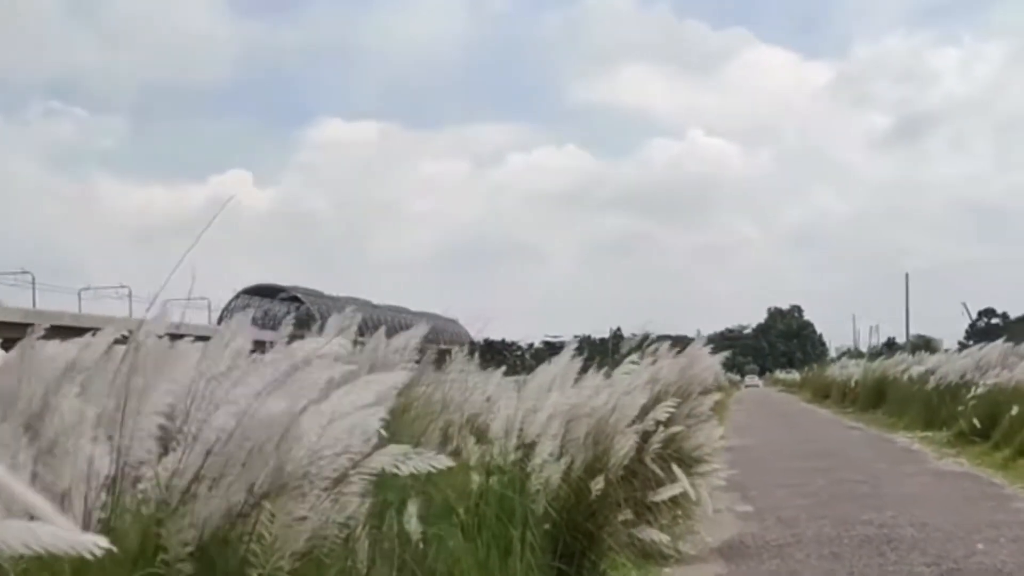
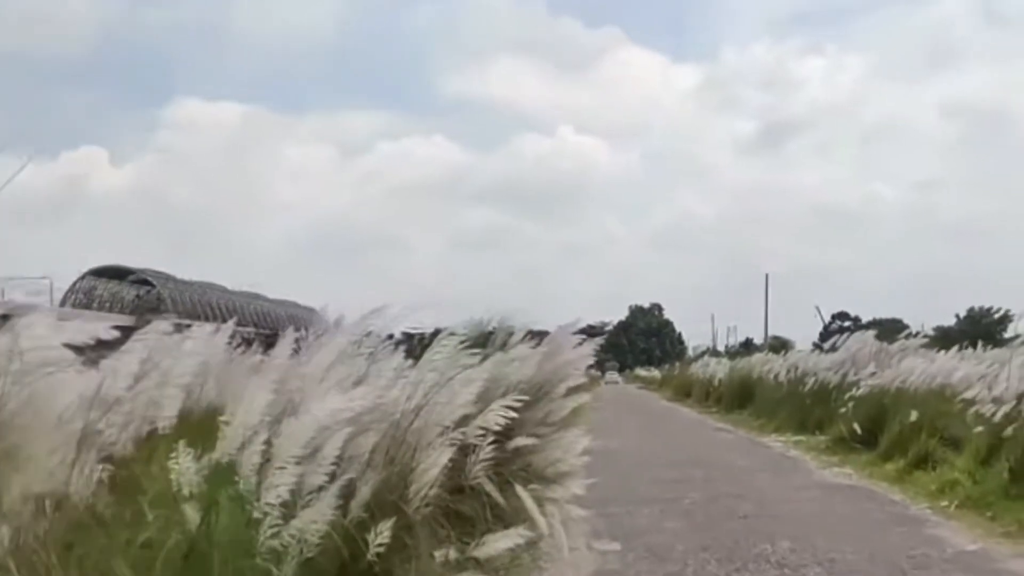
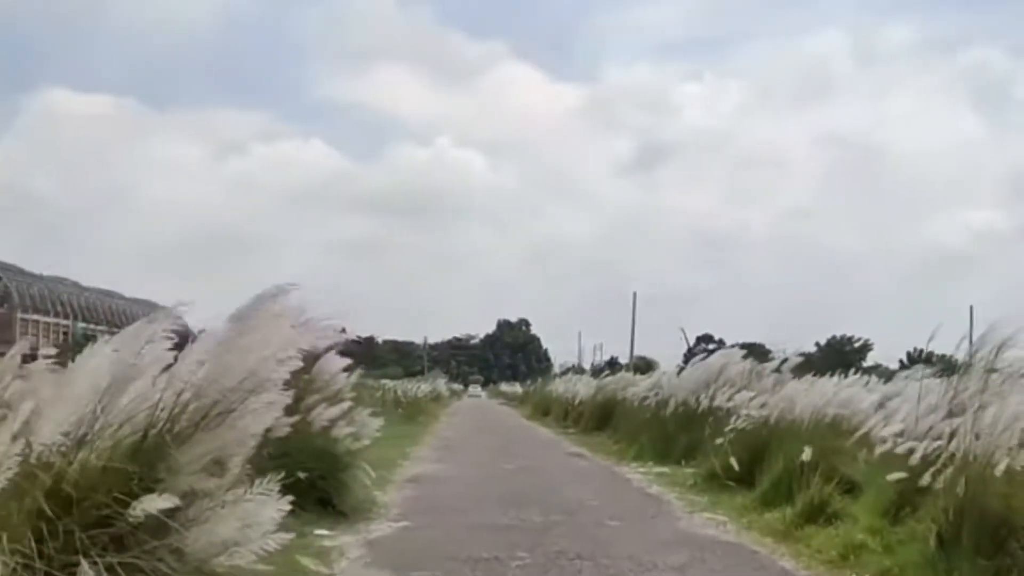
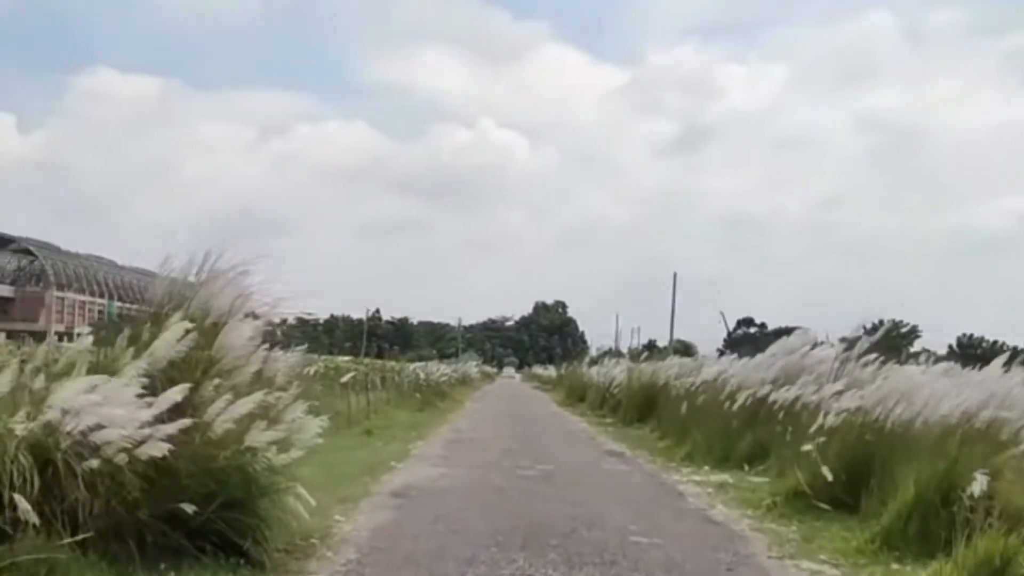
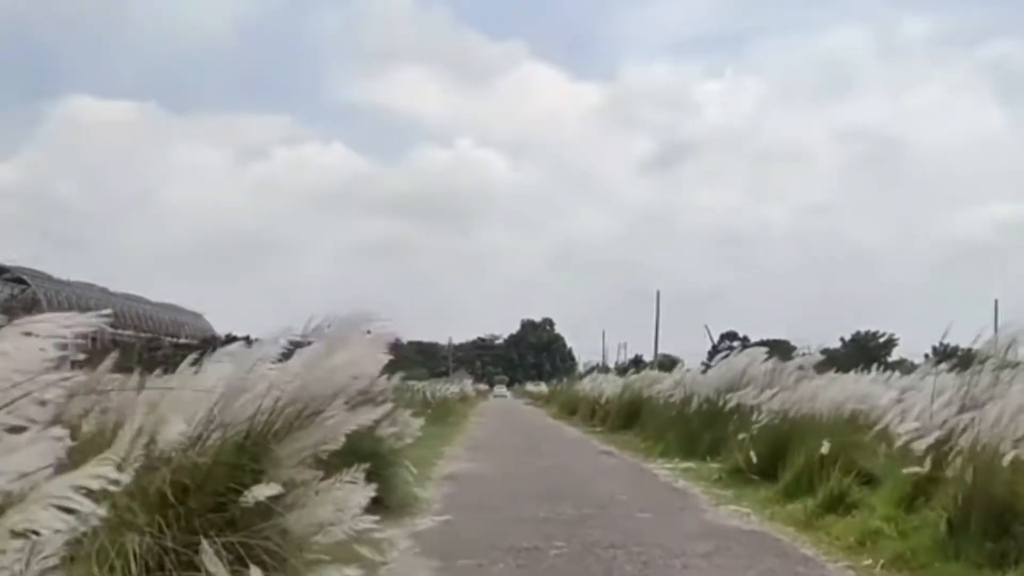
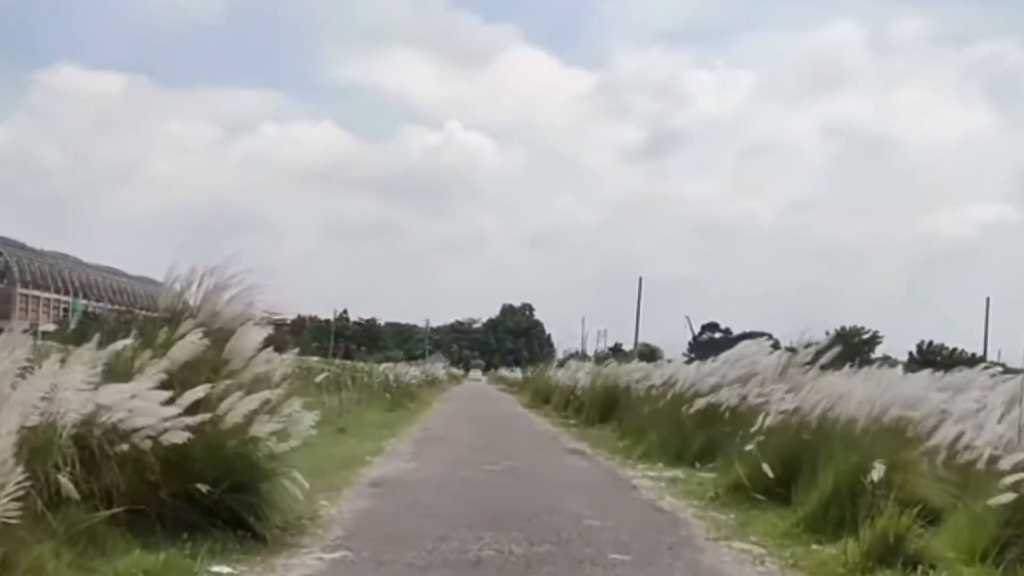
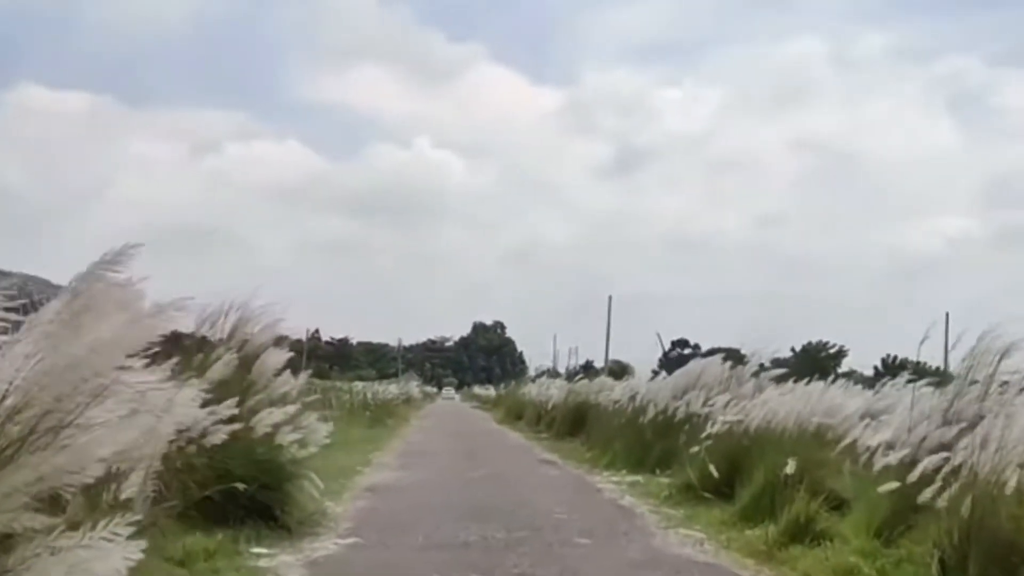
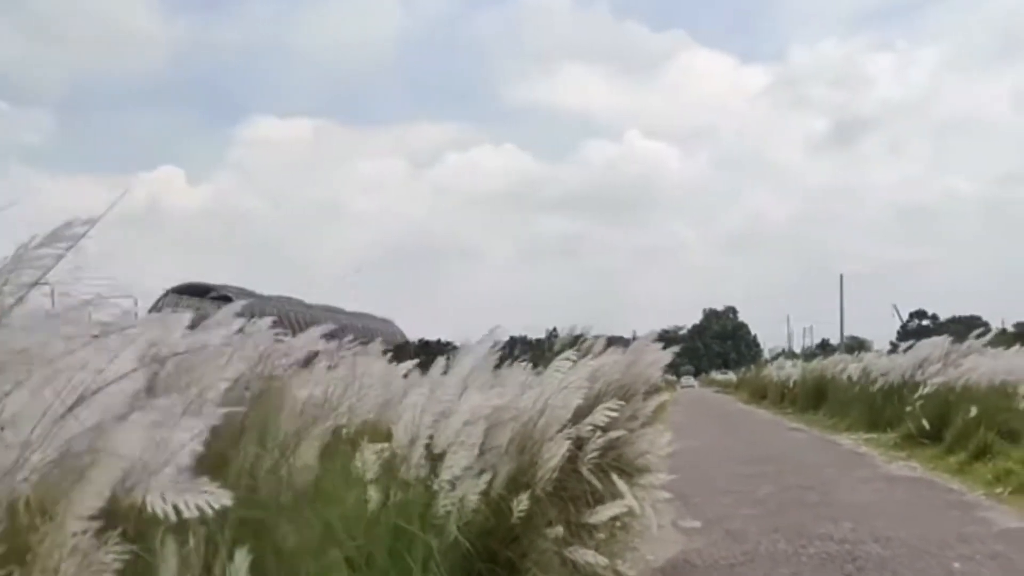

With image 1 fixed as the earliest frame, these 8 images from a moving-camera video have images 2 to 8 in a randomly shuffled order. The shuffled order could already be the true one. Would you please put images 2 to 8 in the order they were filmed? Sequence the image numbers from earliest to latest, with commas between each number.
8, 2, 5, 3, 7, 6, 4
